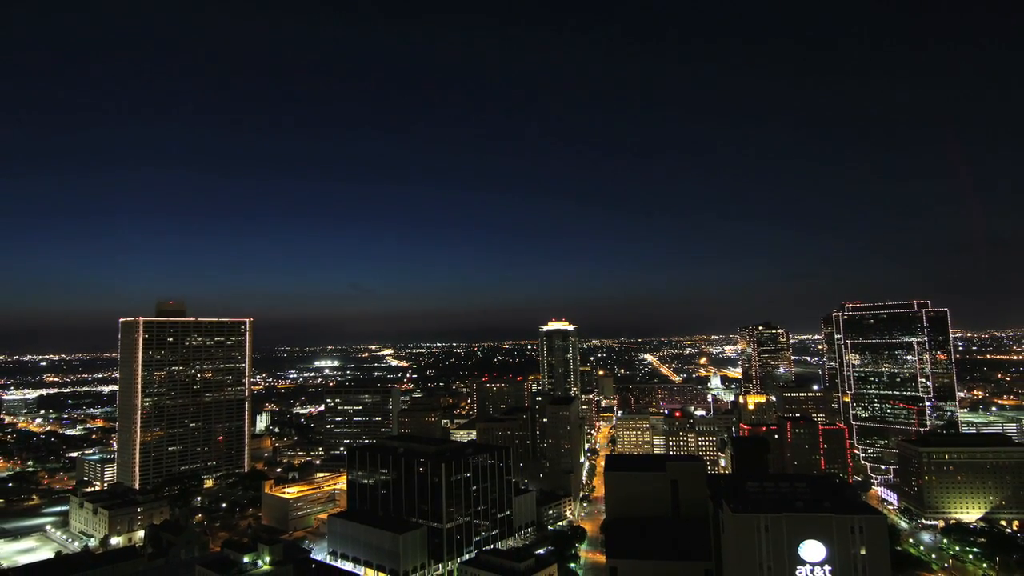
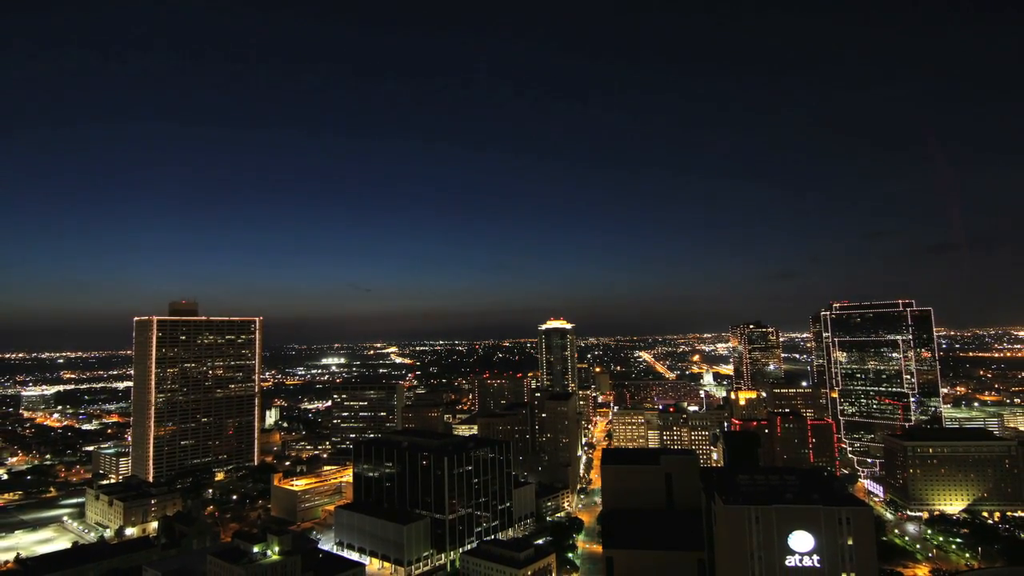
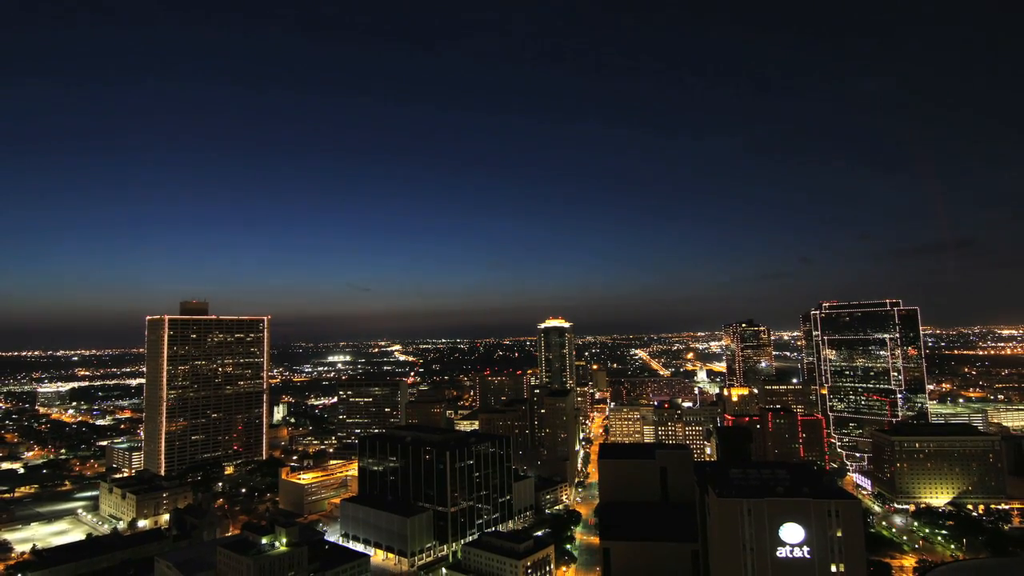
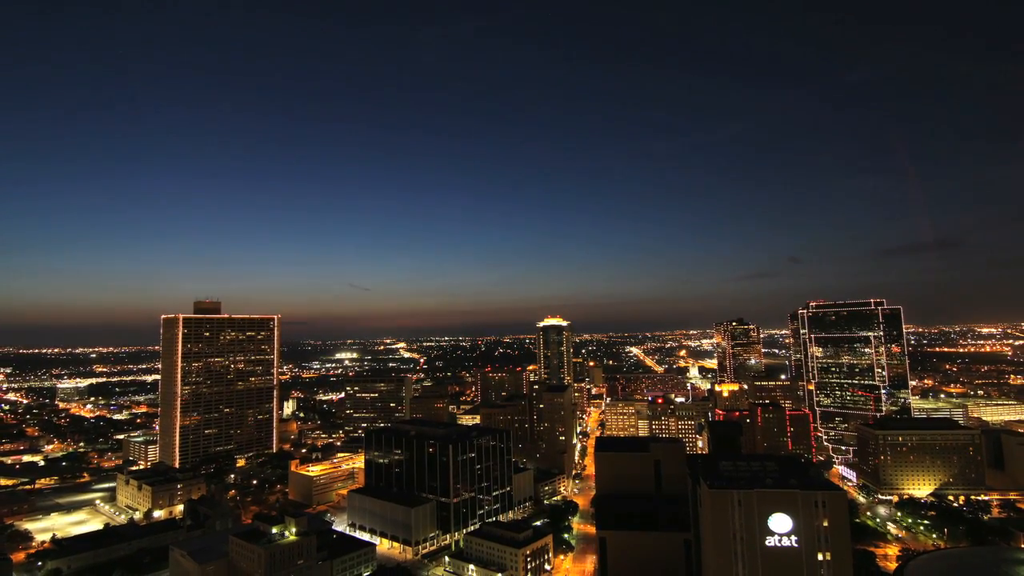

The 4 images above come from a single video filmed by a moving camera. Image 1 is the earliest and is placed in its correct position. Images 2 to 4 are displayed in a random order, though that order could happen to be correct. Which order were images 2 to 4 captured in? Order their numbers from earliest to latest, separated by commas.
2, 3, 4
